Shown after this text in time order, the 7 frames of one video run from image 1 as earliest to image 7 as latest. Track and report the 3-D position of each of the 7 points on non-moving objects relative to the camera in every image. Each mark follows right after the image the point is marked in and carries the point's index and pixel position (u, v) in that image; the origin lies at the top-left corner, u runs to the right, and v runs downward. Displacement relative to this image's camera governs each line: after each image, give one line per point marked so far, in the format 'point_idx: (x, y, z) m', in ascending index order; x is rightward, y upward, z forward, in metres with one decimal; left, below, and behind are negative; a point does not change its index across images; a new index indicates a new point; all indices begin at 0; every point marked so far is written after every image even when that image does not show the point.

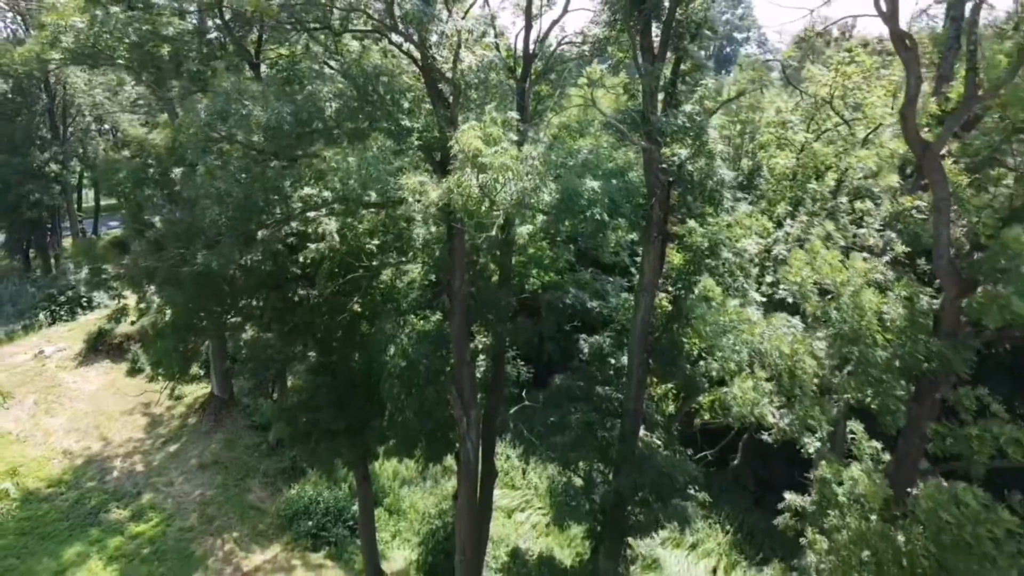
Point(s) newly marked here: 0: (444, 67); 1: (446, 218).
0: (-0.5, +1.7, +10.4) m
1: (-0.5, +0.6, +10.5) m
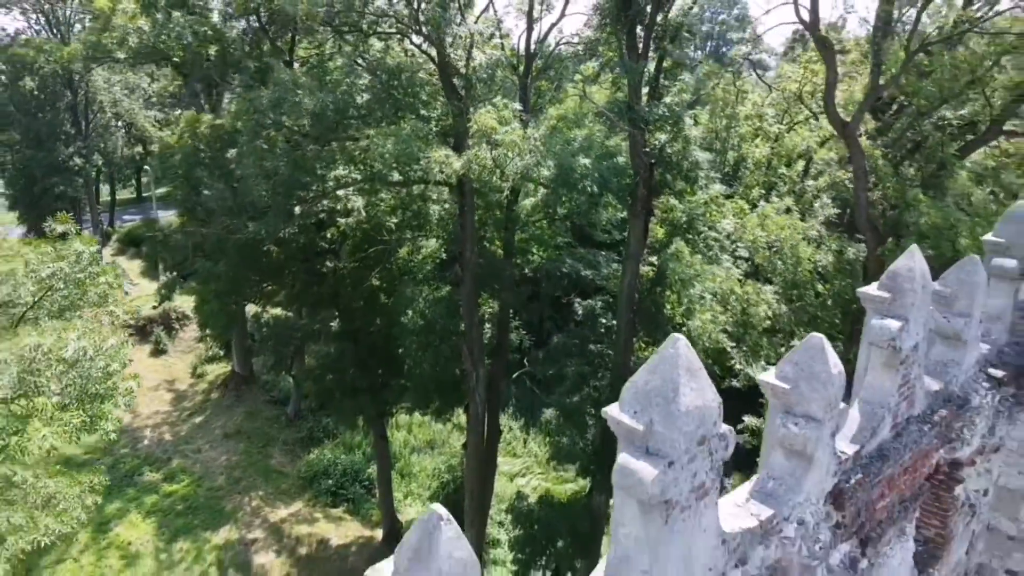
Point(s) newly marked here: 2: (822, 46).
0: (-0.5, +2.0, +12.1) m
1: (-0.5, +0.9, +12.3) m
2: (+2.0, +1.6, +9.0) m
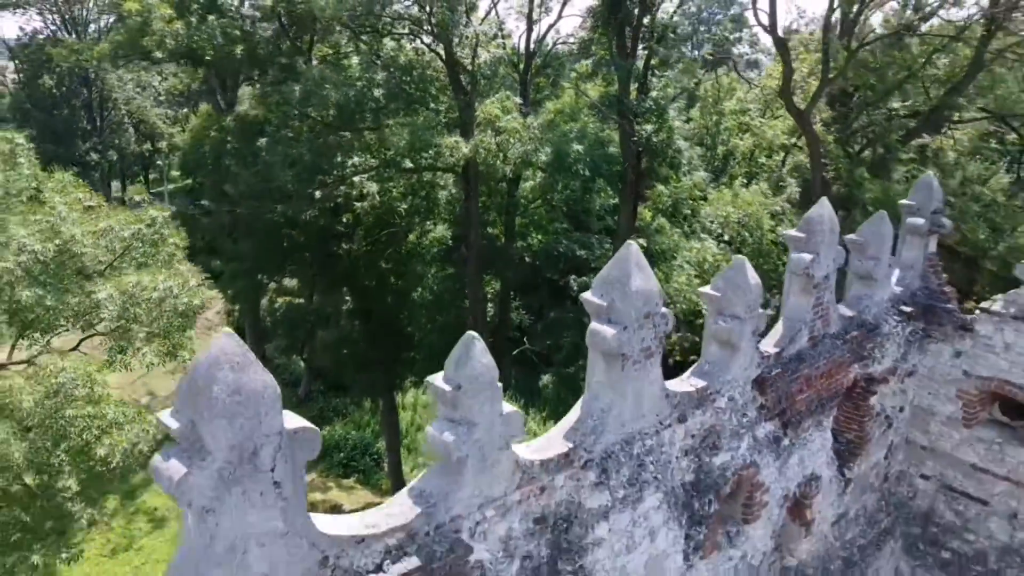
0: (-0.5, +2.2, +13.5) m
1: (-0.5, +1.1, +13.6) m
2: (+2.1, +1.8, +10.3) m
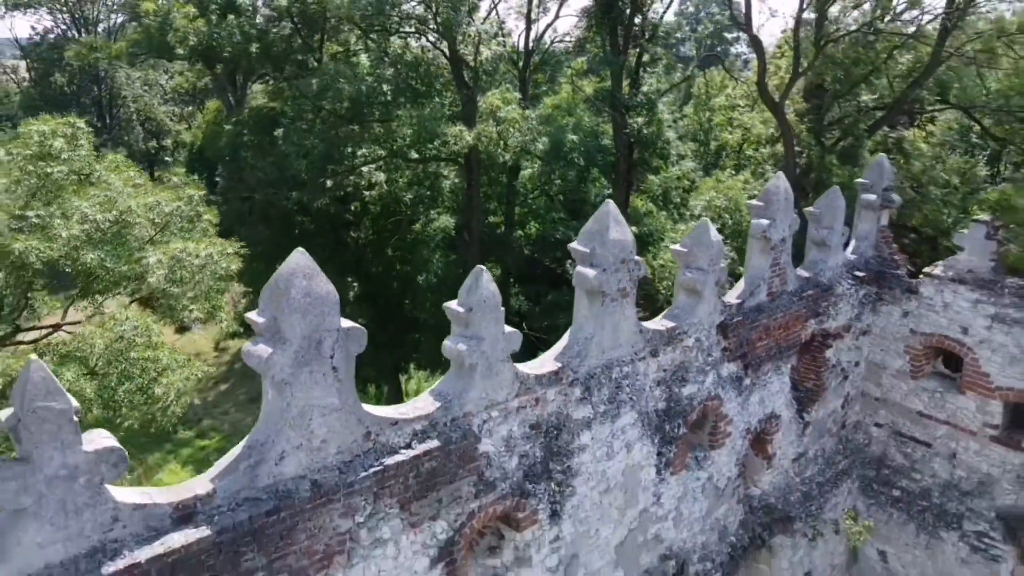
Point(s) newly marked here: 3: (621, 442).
0: (-0.5, +2.4, +14.4) m
1: (-0.5, +1.3, +14.5) m
2: (+2.1, +2.0, +11.3) m
3: (+0.4, -0.6, +5.5) m
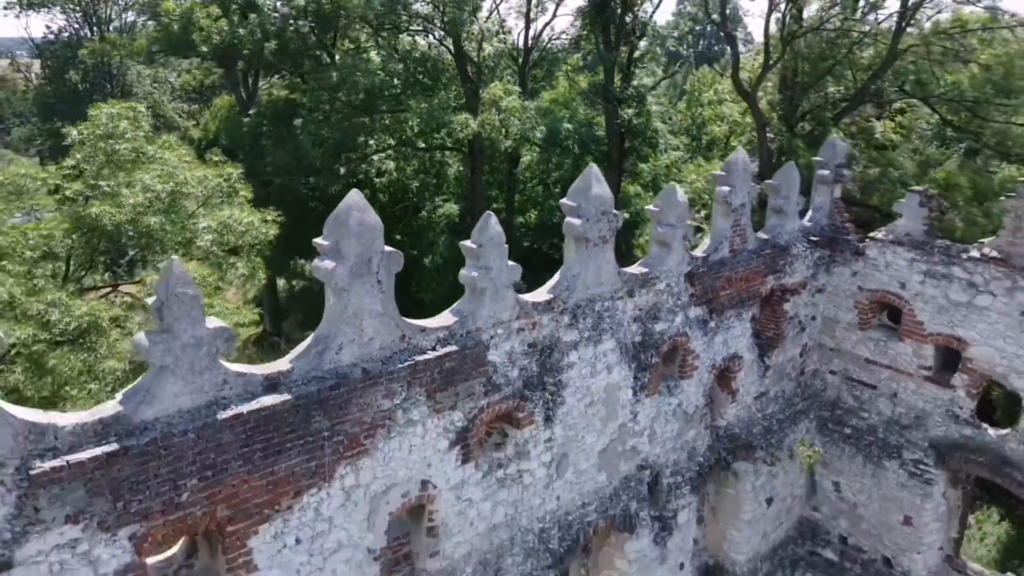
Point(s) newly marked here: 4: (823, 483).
0: (-0.5, +2.7, +15.6) m
1: (-0.5, +1.6, +15.7) m
2: (+2.1, +2.3, +12.5) m
3: (+0.4, -0.4, +6.7) m
4: (+2.2, -1.4, +9.6) m
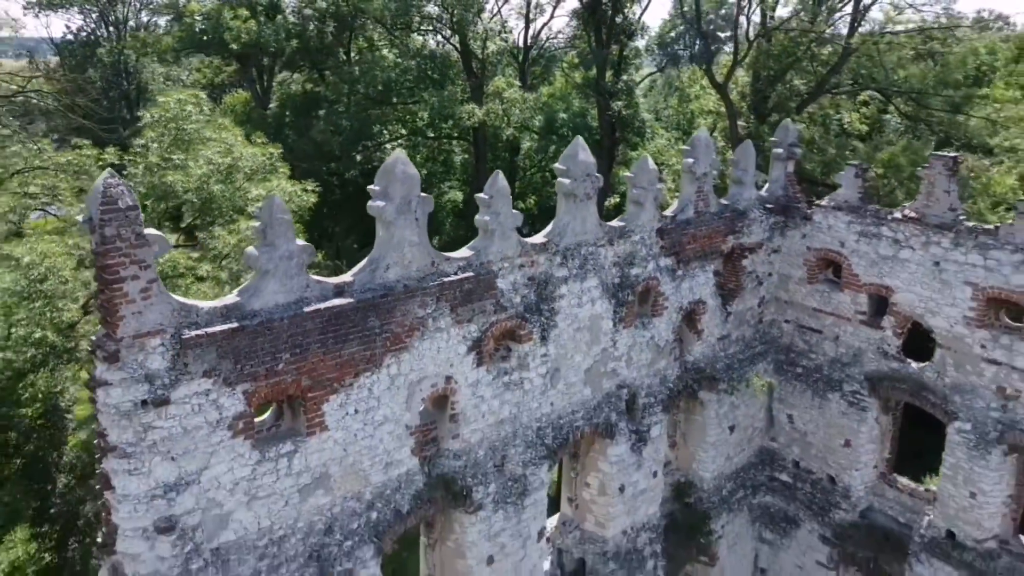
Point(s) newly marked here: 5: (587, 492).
0: (-0.4, +3.0, +17.2) m
1: (-0.4, +1.9, +17.4) m
2: (+2.1, +2.6, +14.1) m
3: (+0.5, -0.1, +8.3) m
4: (+2.2, -1.1, +11.2) m
5: (+0.5, -1.4, +9.3) m
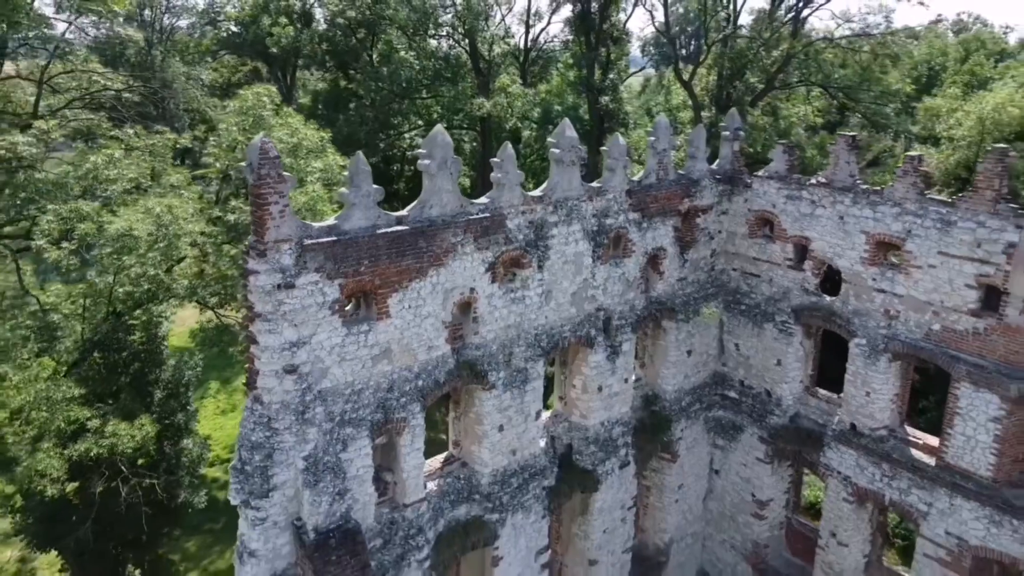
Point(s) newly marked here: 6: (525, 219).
0: (-0.4, +3.5, +20.1) m
1: (-0.4, +2.4, +20.3) m
2: (+2.1, +3.1, +17.0) m
3: (+0.5, +0.4, +11.2) m
4: (+2.2, -0.6, +14.1) m
5: (+0.5, -0.9, +12.1) m
6: (+0.1, +0.5, +10.5) m
